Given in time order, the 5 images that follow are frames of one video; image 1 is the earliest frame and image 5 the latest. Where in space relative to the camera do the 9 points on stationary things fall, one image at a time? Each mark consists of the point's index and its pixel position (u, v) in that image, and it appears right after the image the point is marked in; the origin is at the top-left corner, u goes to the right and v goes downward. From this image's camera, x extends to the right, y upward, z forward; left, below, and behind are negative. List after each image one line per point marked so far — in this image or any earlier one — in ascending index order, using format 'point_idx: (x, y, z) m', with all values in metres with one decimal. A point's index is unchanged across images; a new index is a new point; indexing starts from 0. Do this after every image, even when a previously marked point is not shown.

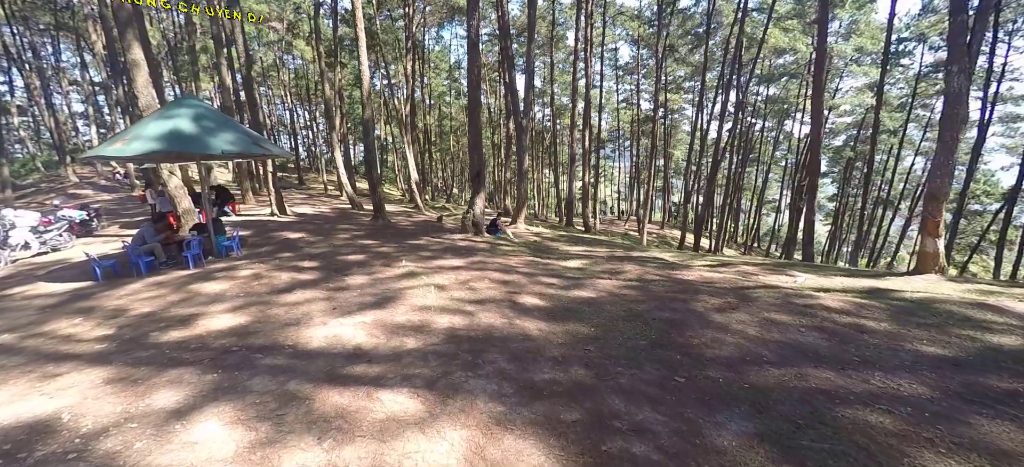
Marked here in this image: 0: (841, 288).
0: (+5.7, -0.9, +6.8) m
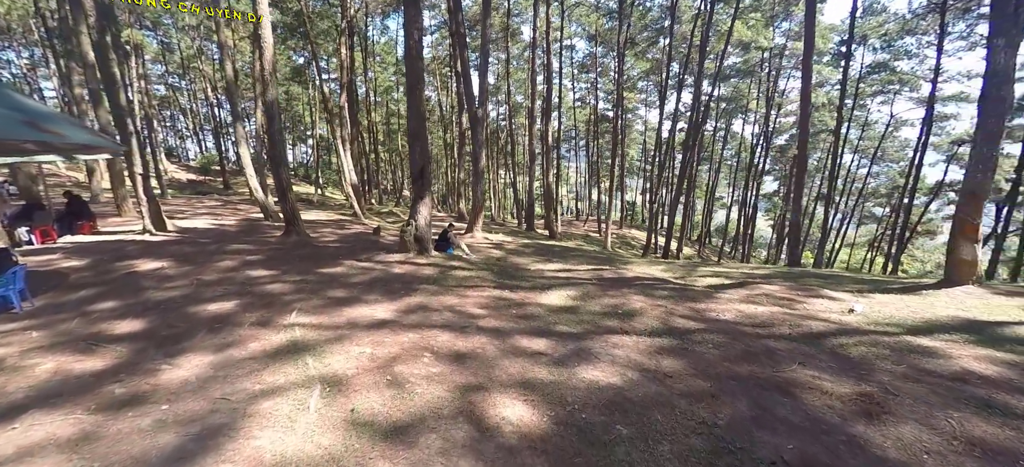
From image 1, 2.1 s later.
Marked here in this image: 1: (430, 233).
0: (+5.2, -1.1, +4.9) m
1: (-1.7, 0.0, +8.2) m
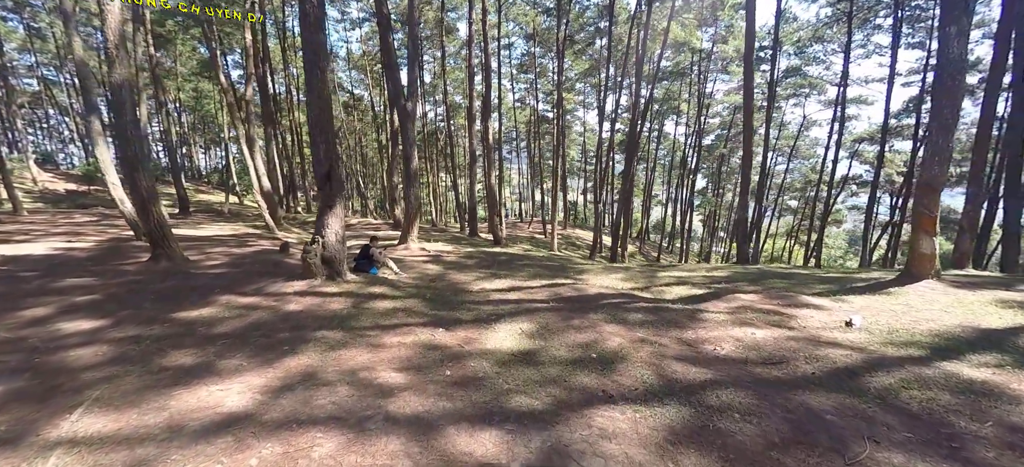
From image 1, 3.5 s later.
0: (+4.6, -1.1, +4.2) m
1: (-2.8, -0.3, +6.5) m
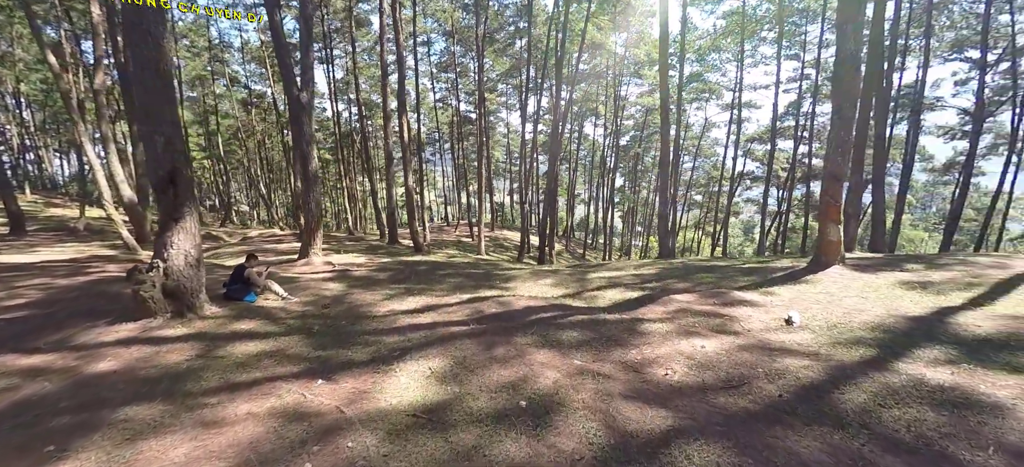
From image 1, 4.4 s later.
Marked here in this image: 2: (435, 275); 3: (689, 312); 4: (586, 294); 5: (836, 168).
0: (+3.8, -1.0, +4.0) m
1: (-3.9, -0.5, +5.0) m
2: (-1.8, -1.0, +9.3) m
3: (+2.2, -1.0, +4.9) m
4: (+1.2, -1.0, +6.4) m
5: (+5.8, +1.2, +7.0) m
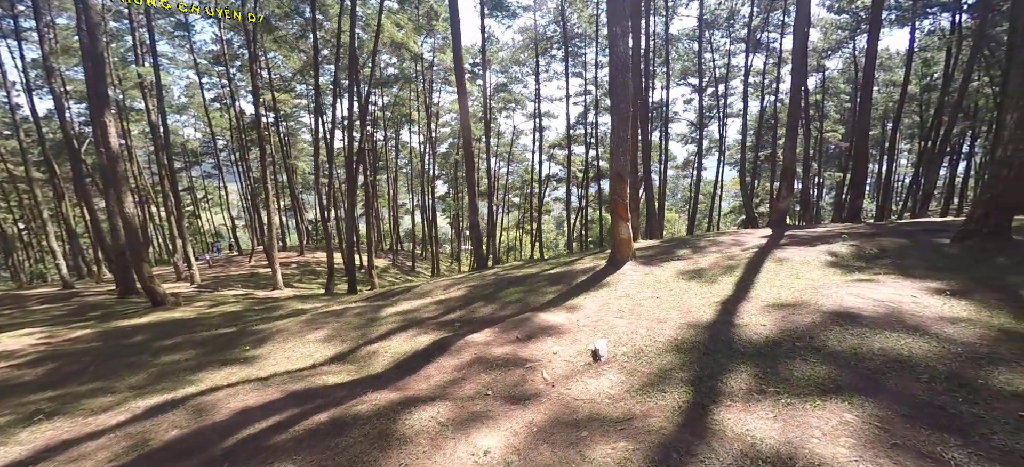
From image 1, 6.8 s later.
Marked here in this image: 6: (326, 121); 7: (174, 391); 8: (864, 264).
0: (+1.5, -1.0, +3.5) m
1: (-5.9, -1.4, +1.3) m
2: (-5.6, -1.8, +6.1) m
3: (-0.2, -1.2, +3.6) m
4: (-1.7, -1.4, +4.7) m
5: (+1.9, +1.2, +7.0) m
6: (-7.1, +4.5, +14.6) m
7: (-3.5, -1.6, +4.3) m
8: (+4.8, -0.4, +5.4) m
